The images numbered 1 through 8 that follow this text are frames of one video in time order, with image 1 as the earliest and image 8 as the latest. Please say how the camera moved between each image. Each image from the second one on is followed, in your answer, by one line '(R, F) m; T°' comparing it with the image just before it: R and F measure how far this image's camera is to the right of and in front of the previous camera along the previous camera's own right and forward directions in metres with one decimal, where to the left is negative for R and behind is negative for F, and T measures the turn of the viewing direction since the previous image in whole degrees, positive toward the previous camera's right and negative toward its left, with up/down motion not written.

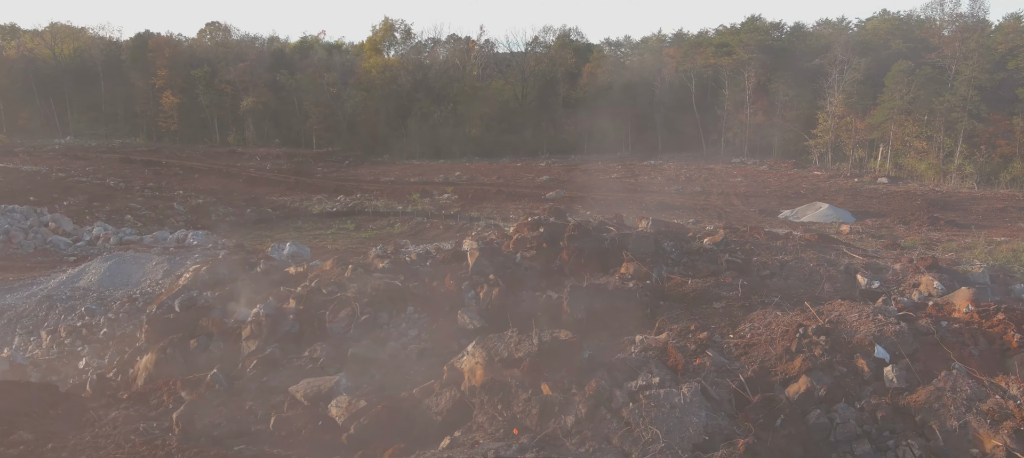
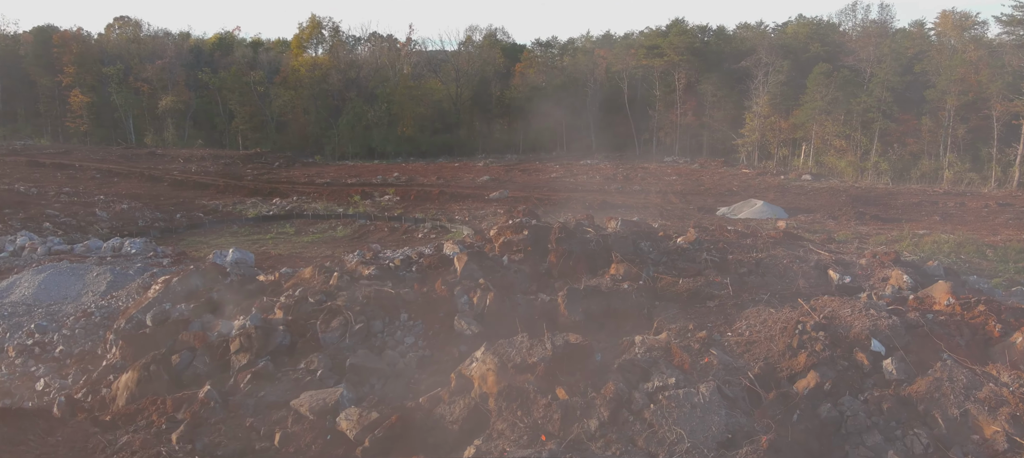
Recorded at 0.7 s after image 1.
(-0.4, 0.0) m; +6°
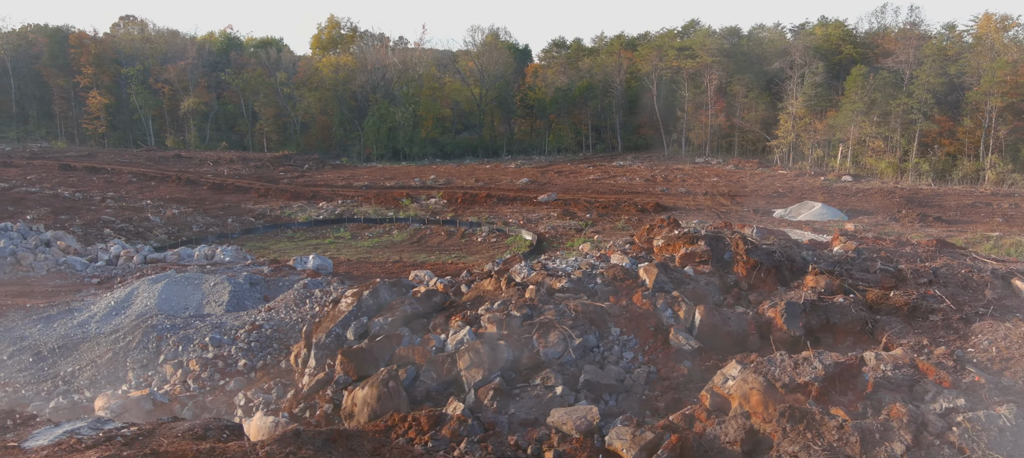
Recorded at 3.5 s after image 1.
(-1.2, 0.0) m; 0°
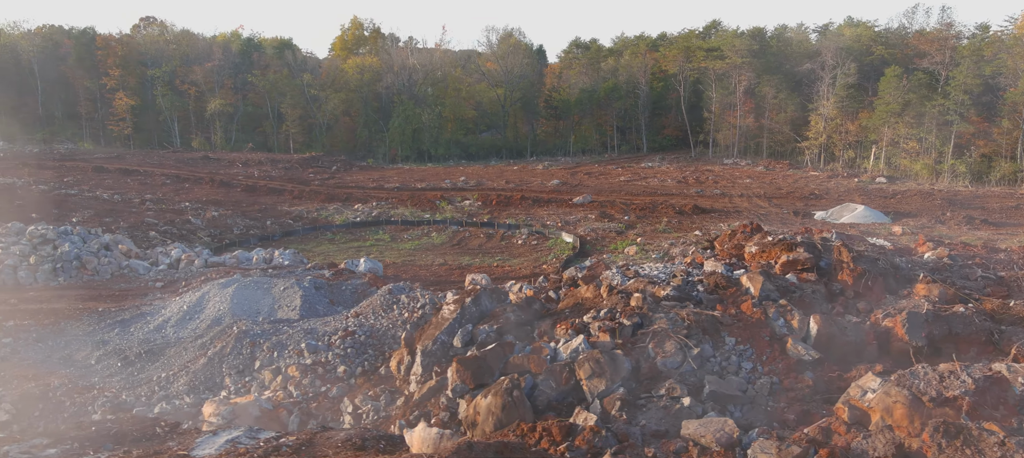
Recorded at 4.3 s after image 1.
(-0.6, 0.0) m; -1°
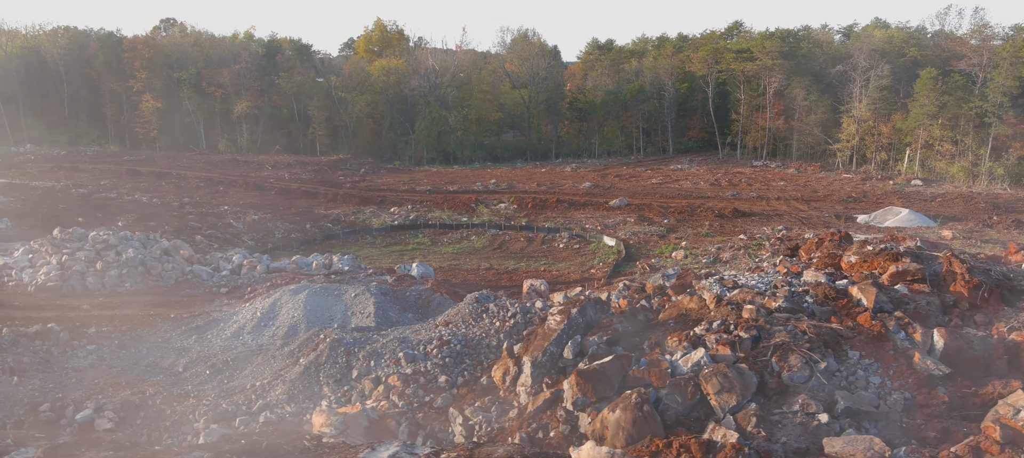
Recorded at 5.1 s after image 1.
(-0.6, 0.0) m; -1°
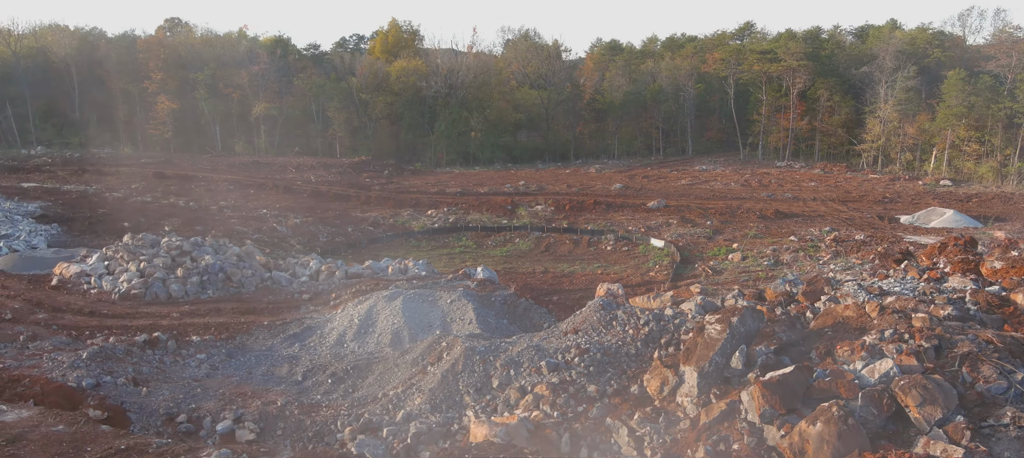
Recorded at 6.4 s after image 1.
(-1.0, +0.1) m; 0°
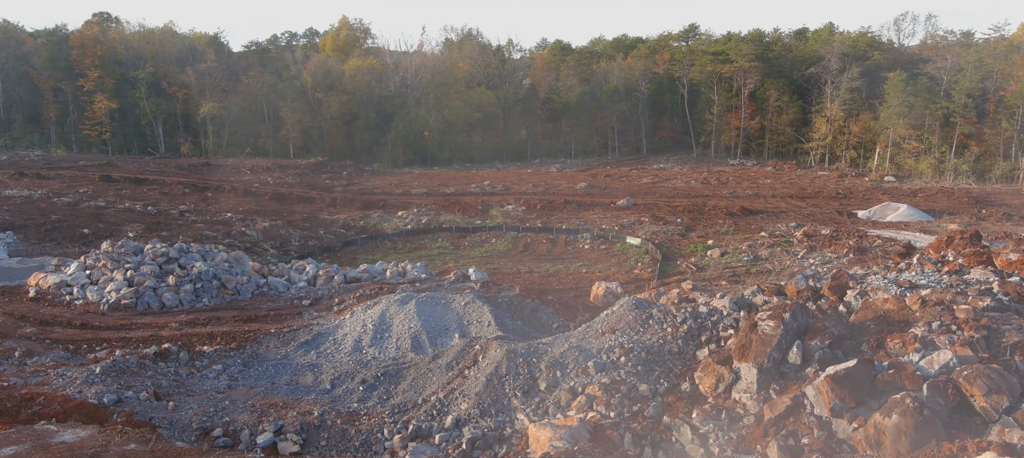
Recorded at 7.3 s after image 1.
(-0.7, +0.1) m; +4°
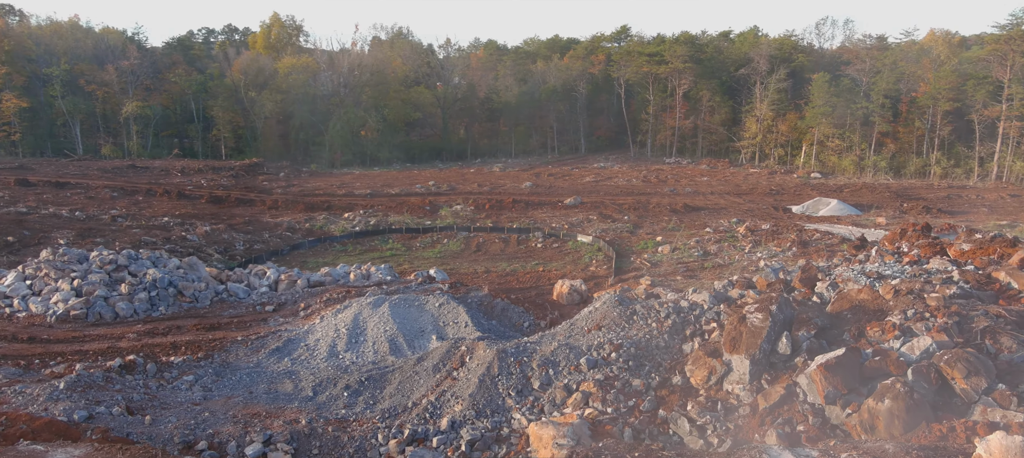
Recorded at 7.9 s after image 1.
(-0.4, 0.0) m; +5°
